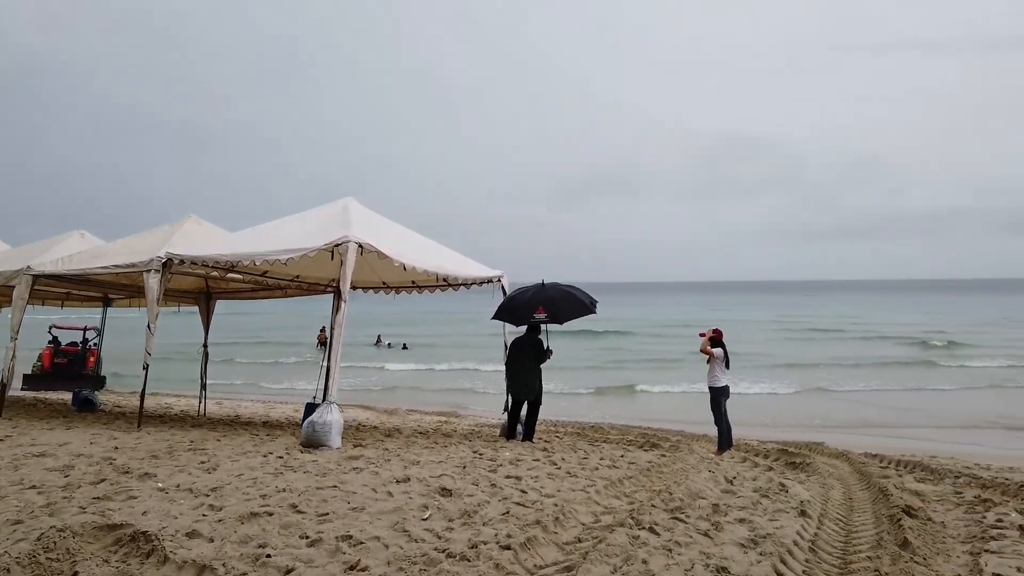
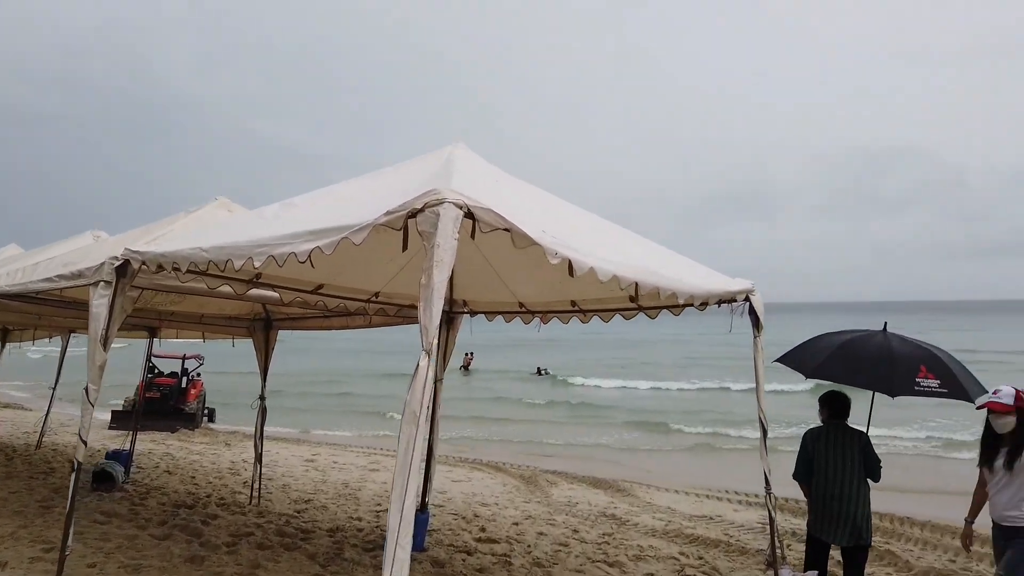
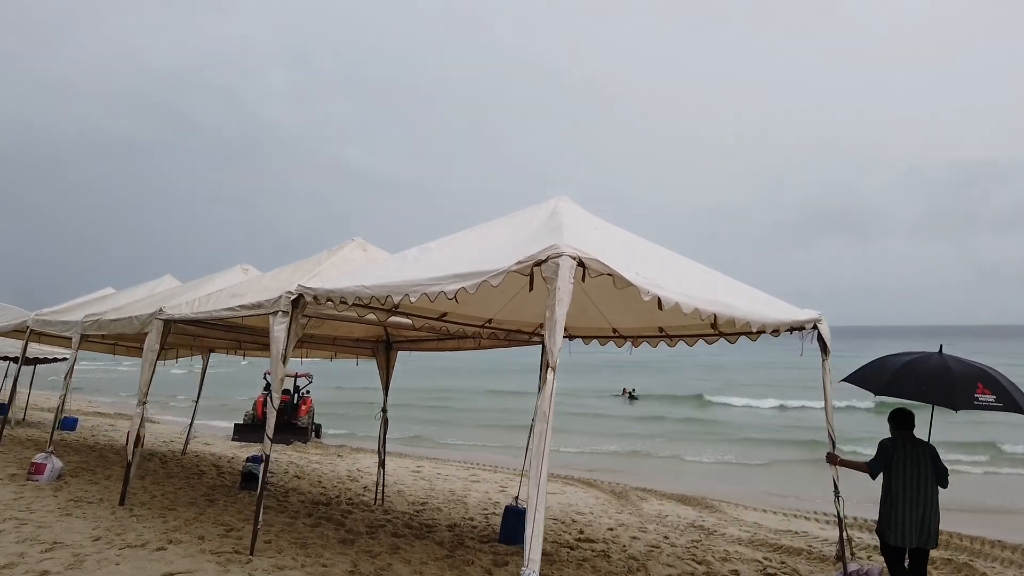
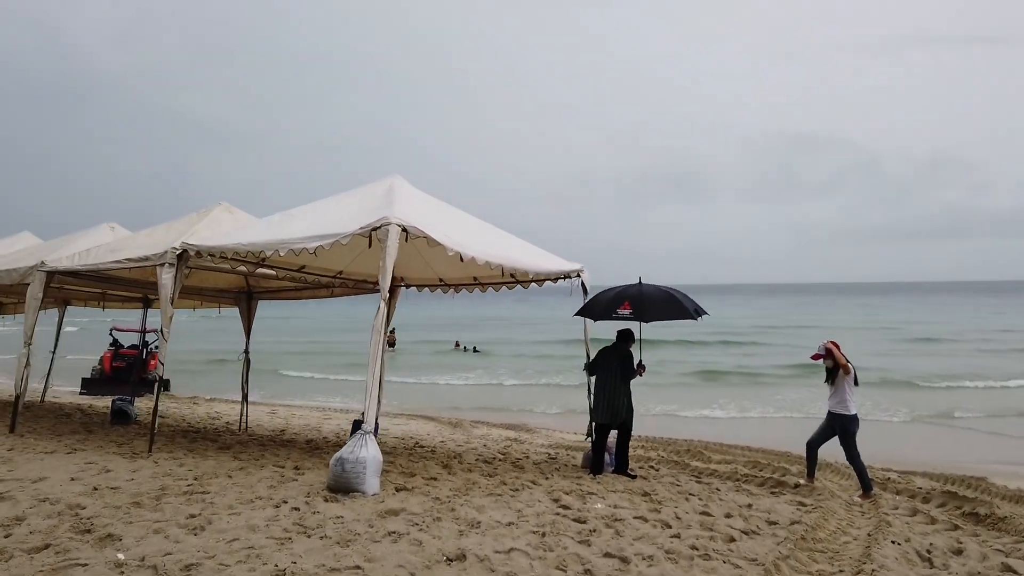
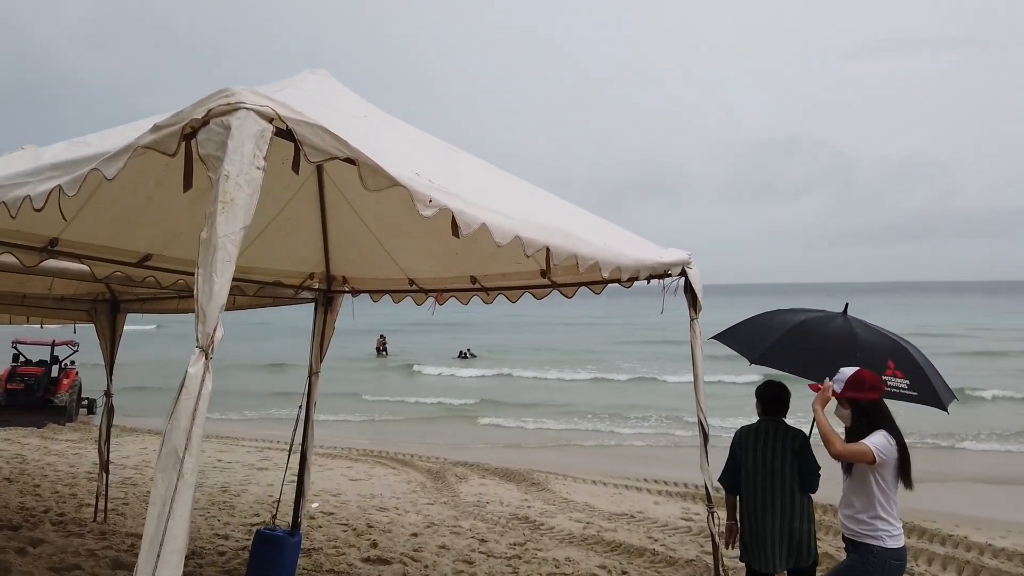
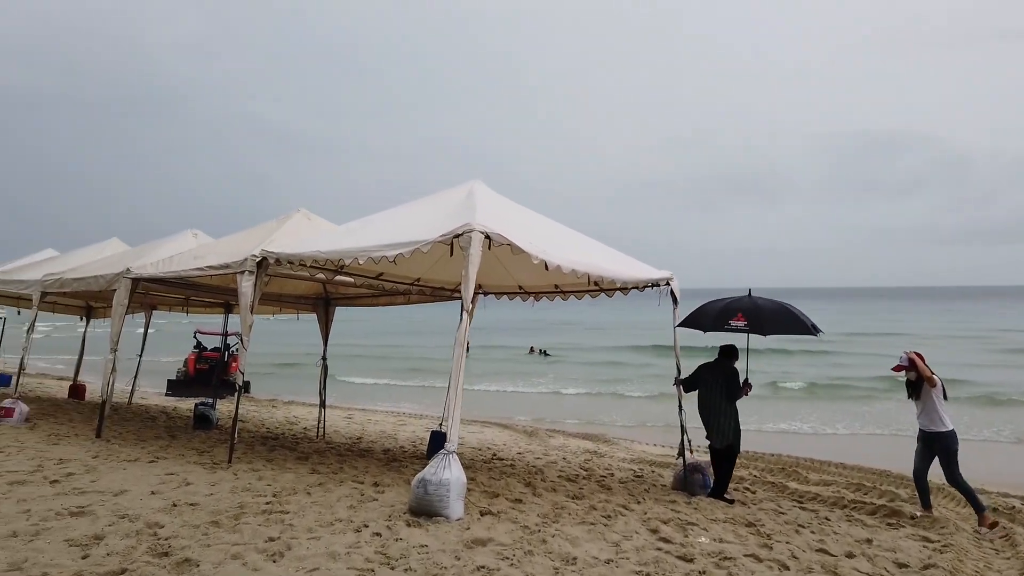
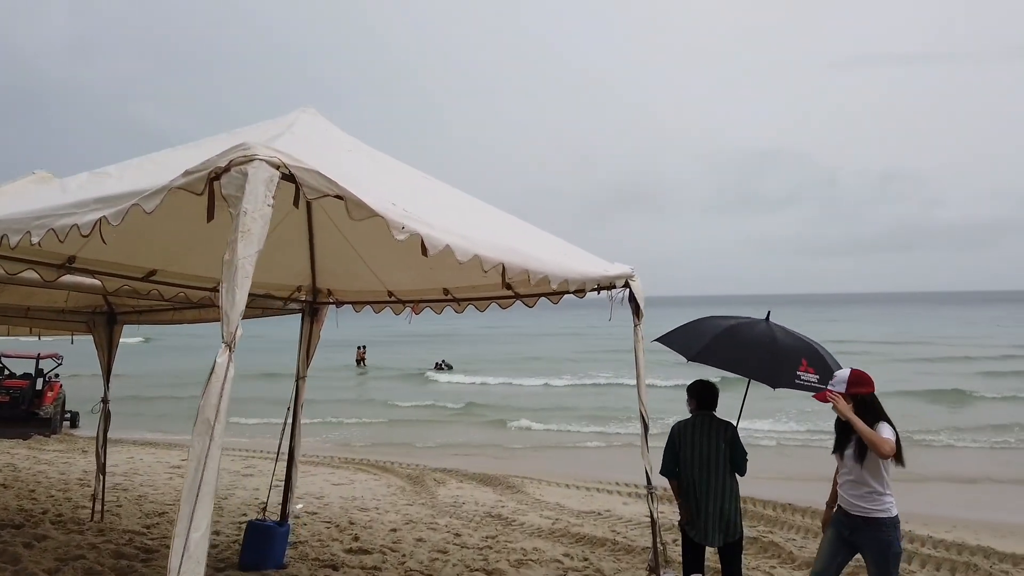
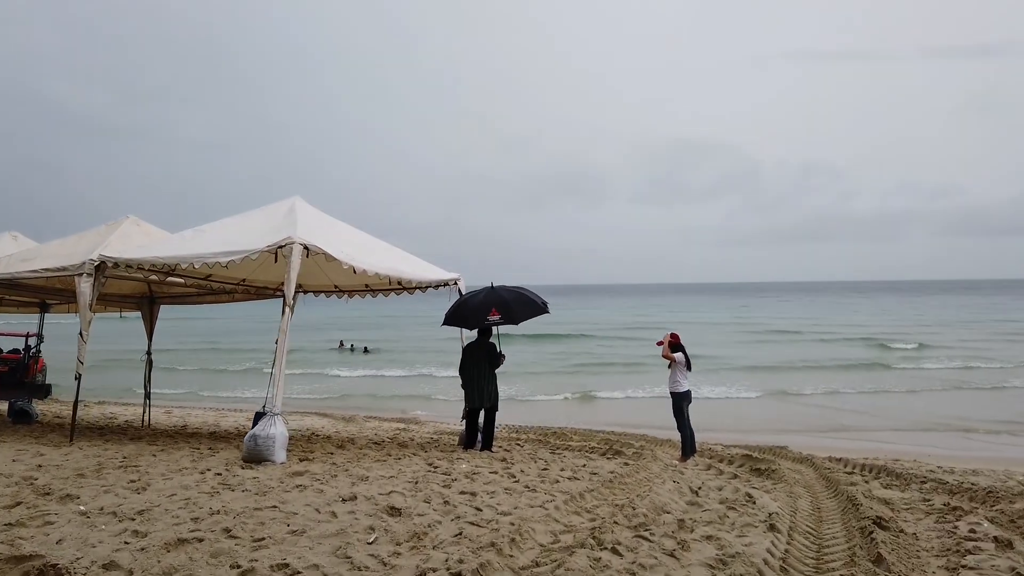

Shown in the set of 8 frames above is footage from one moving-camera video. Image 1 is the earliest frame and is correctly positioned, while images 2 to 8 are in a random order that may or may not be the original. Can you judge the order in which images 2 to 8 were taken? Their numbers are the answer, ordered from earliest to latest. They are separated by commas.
8, 4, 6, 3, 2, 7, 5
